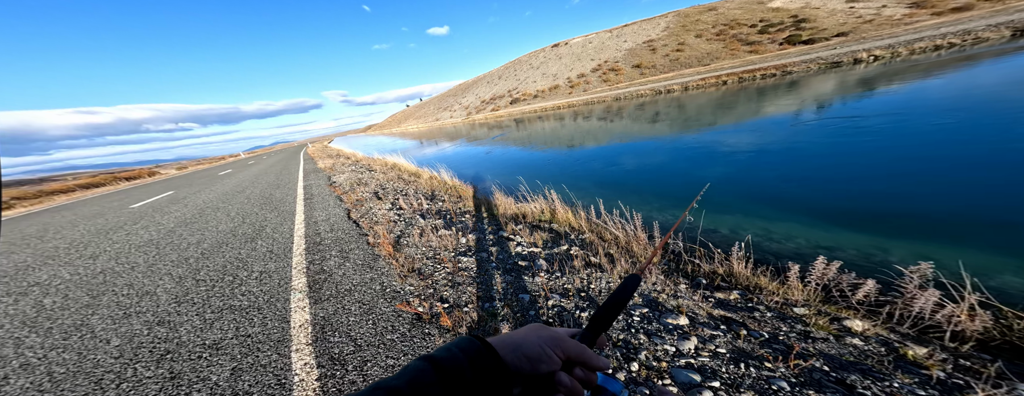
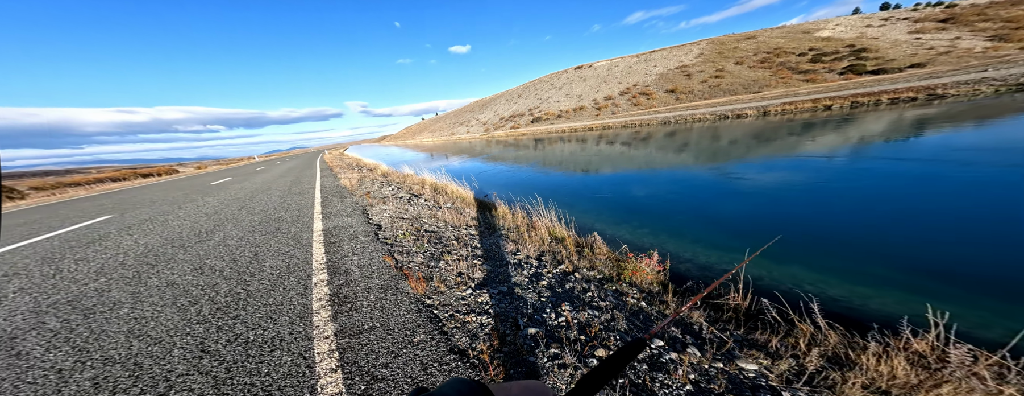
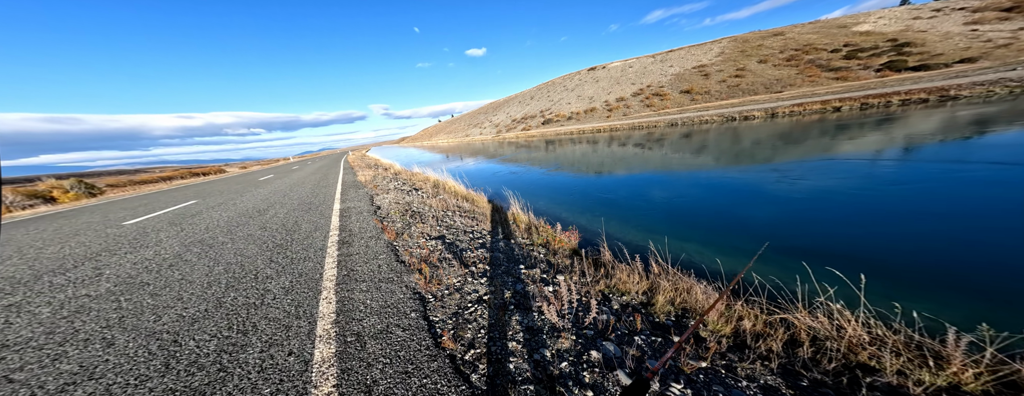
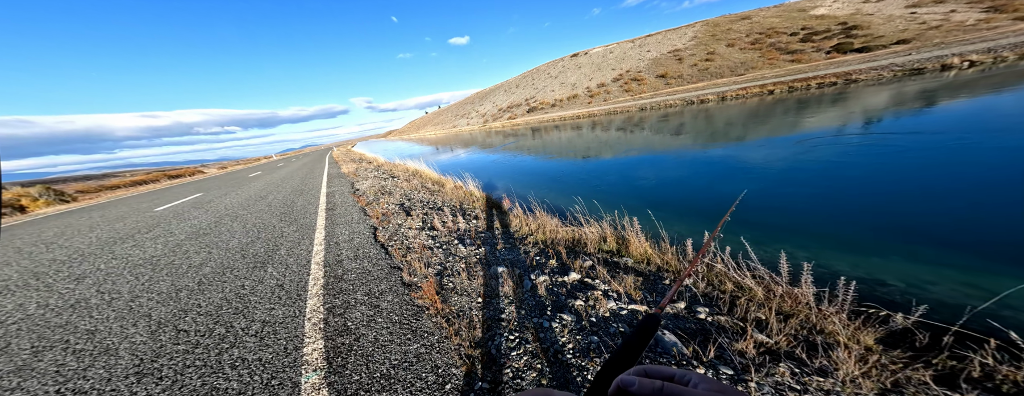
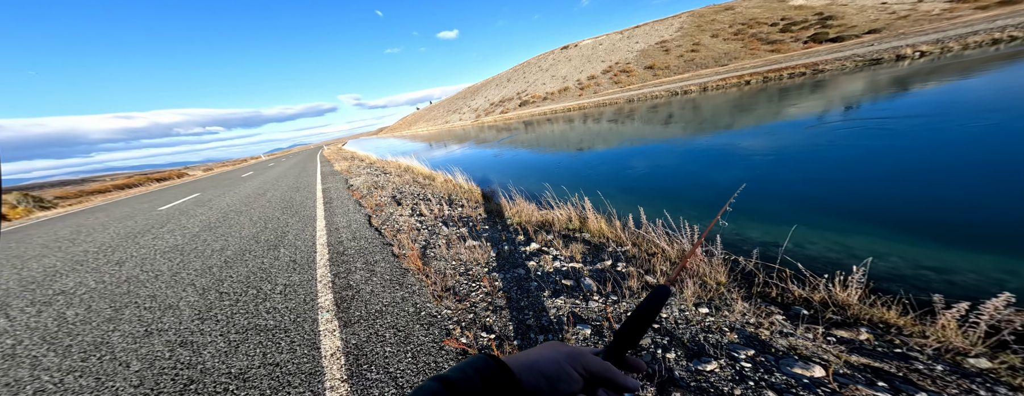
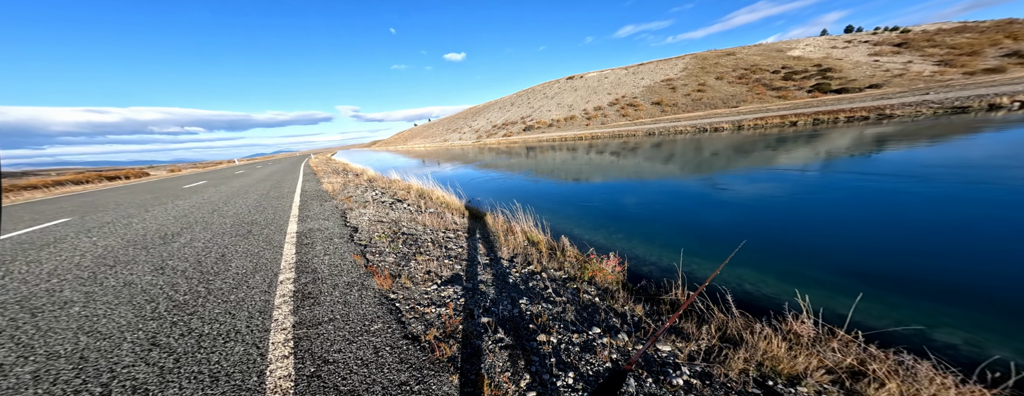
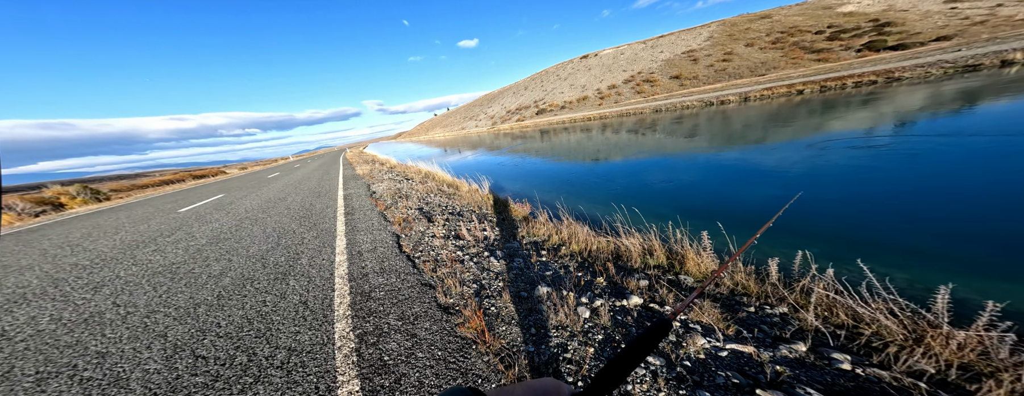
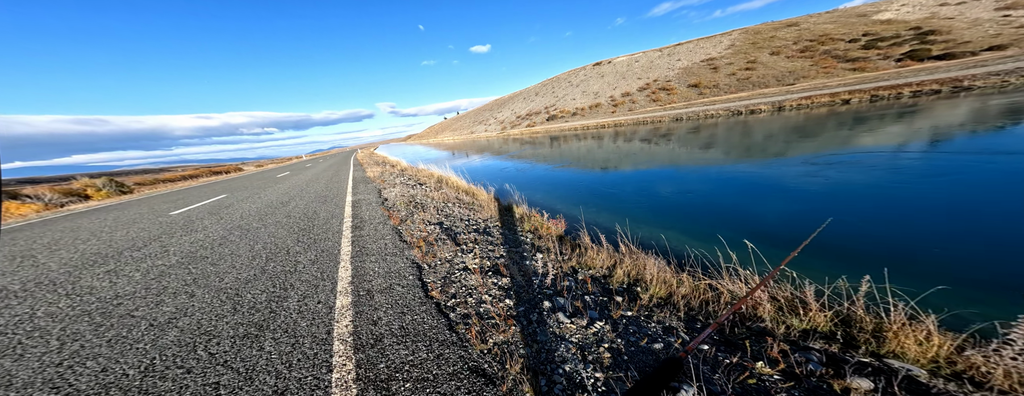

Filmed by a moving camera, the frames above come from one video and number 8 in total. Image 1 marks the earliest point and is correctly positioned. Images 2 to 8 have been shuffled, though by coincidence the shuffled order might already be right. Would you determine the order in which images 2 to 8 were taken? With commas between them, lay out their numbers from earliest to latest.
5, 4, 7, 8, 3, 6, 2
